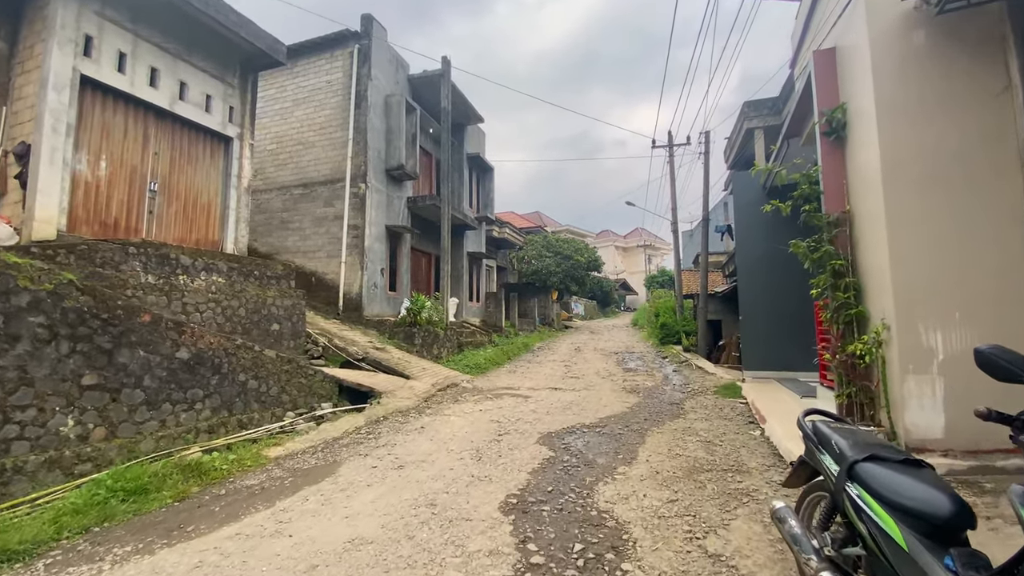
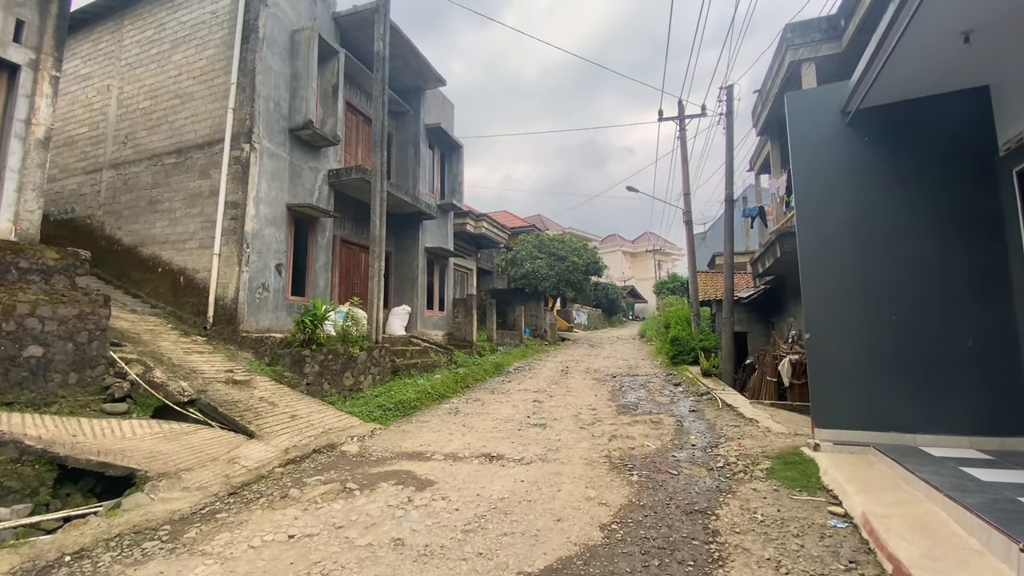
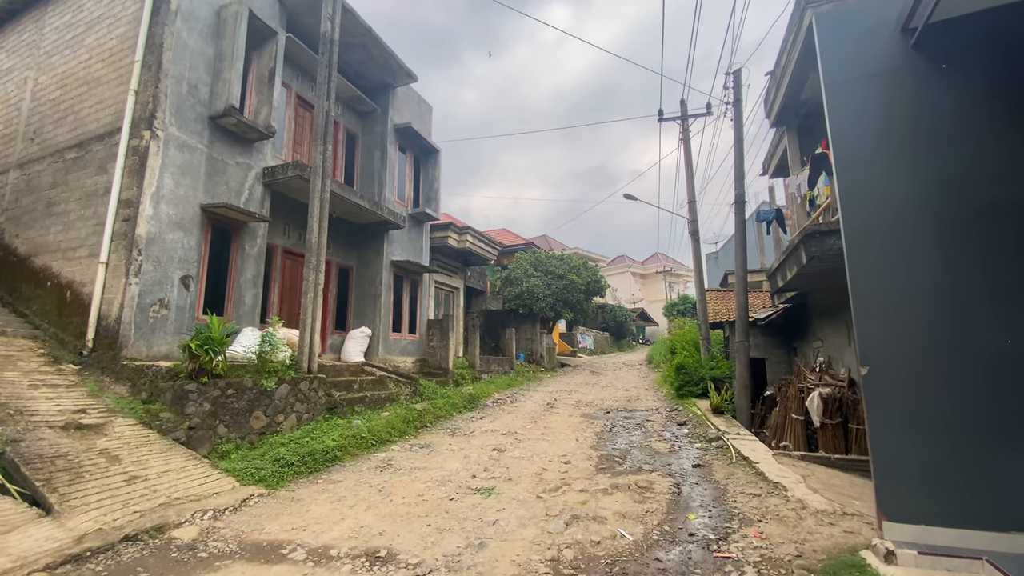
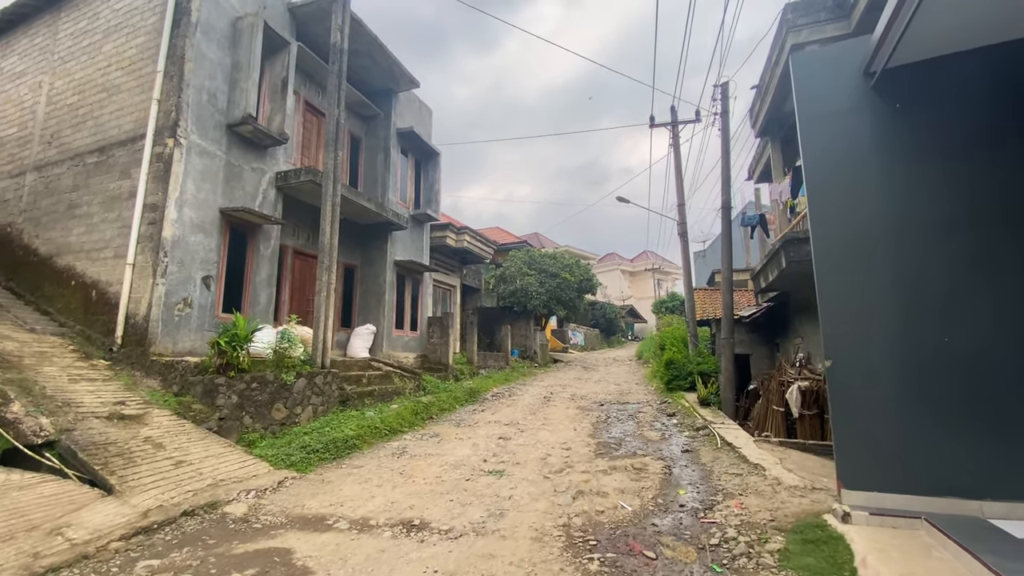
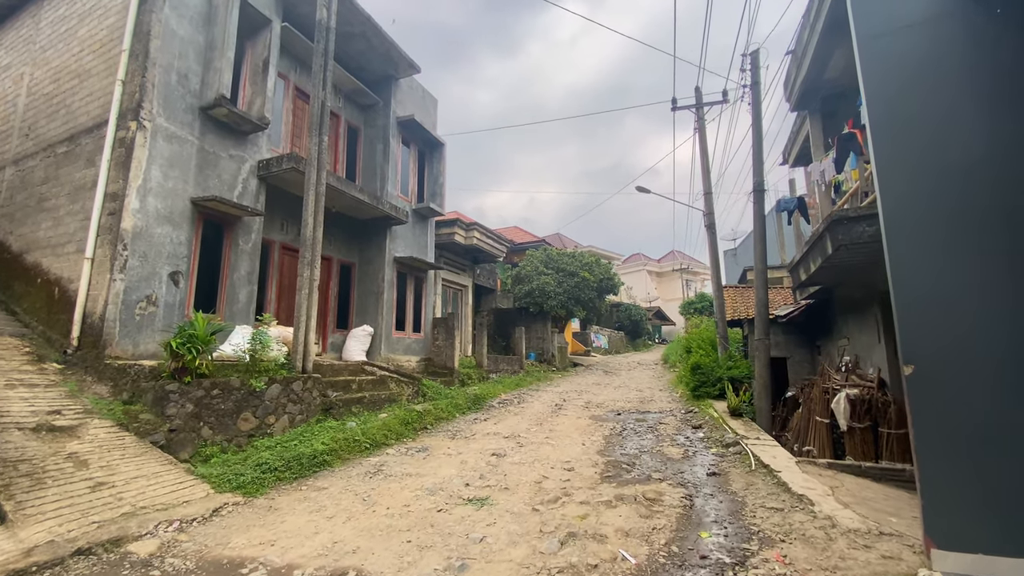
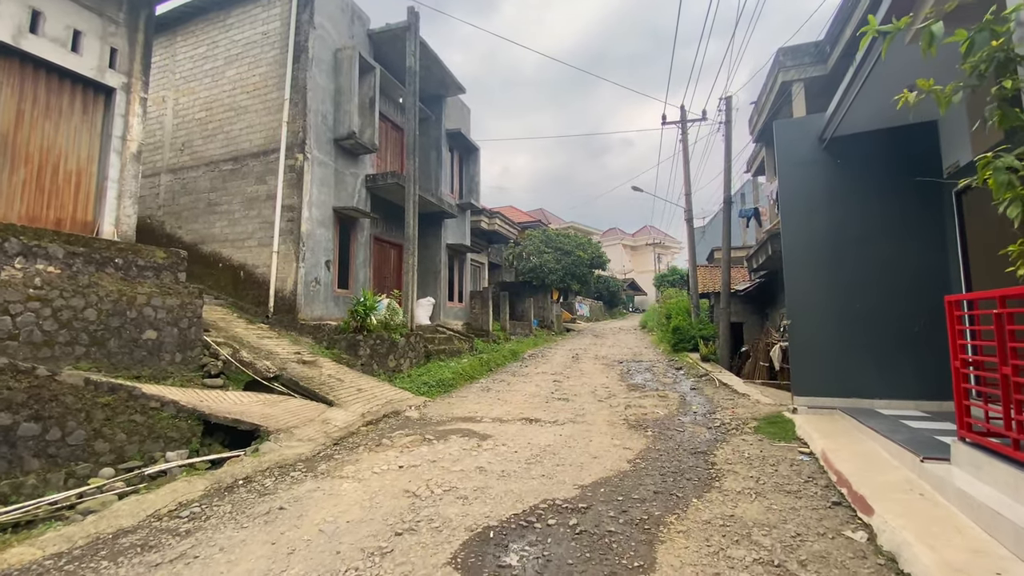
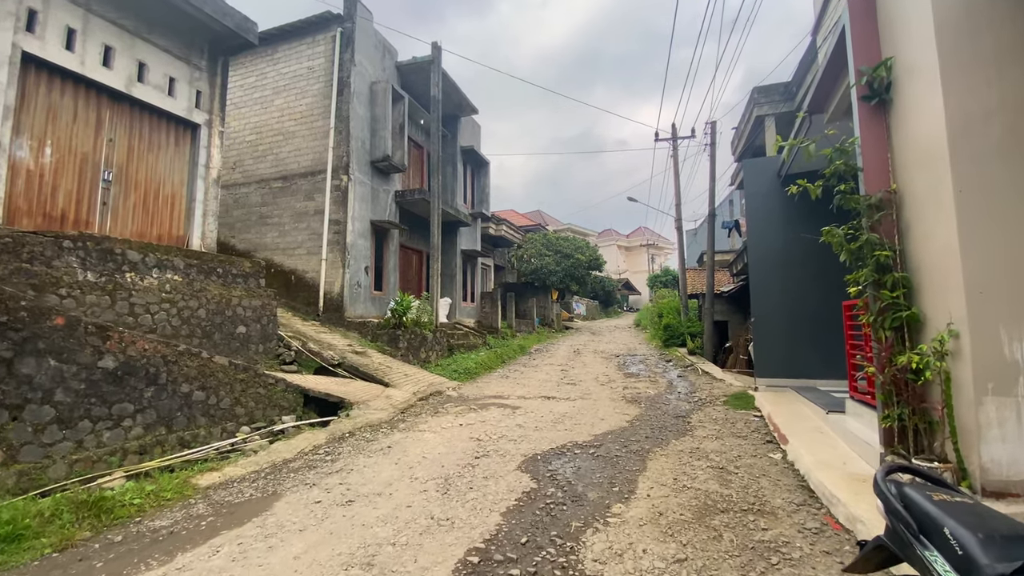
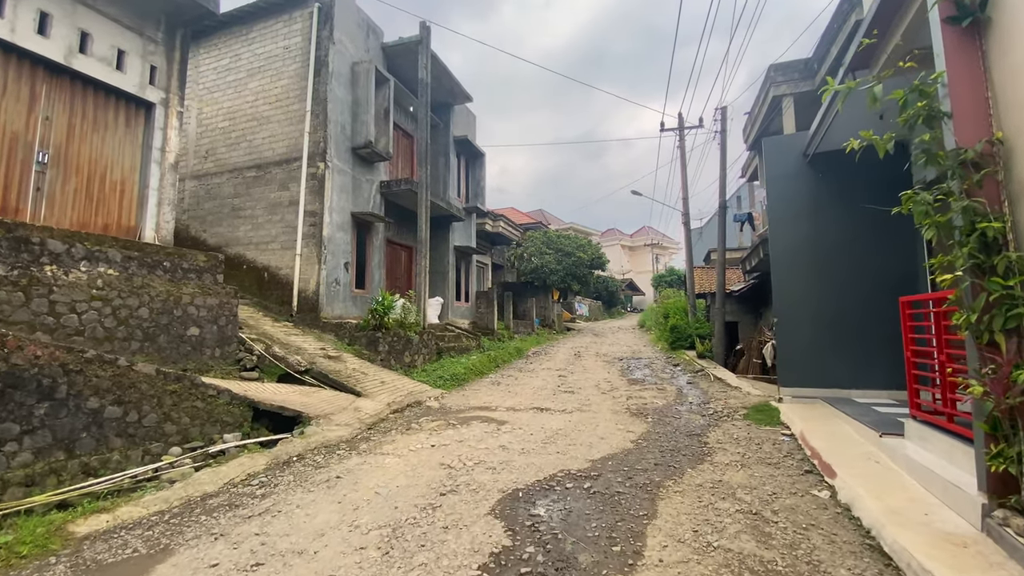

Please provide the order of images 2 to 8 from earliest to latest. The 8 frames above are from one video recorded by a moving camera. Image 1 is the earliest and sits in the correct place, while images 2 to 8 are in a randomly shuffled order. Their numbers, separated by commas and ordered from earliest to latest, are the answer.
7, 8, 6, 2, 4, 3, 5
